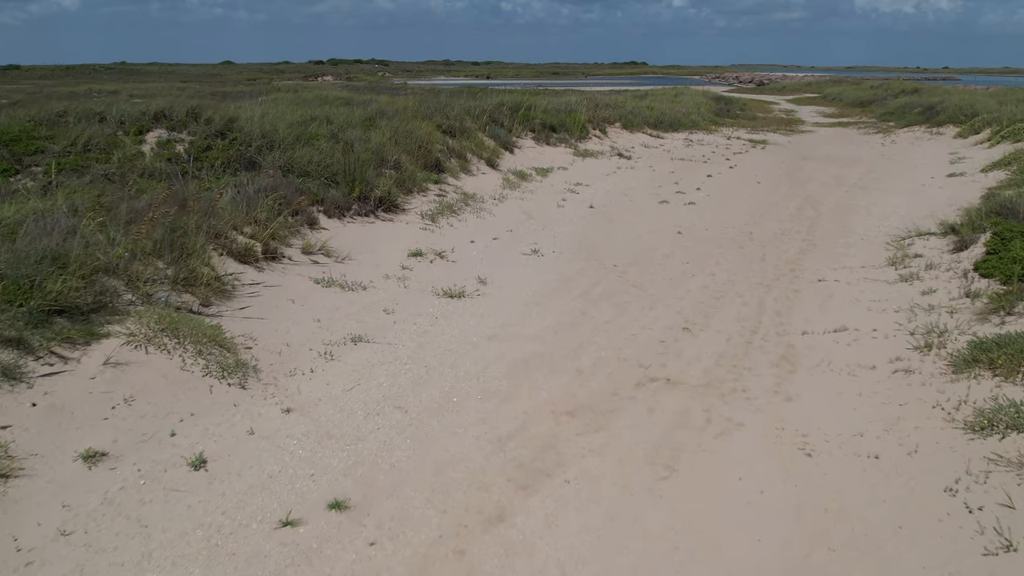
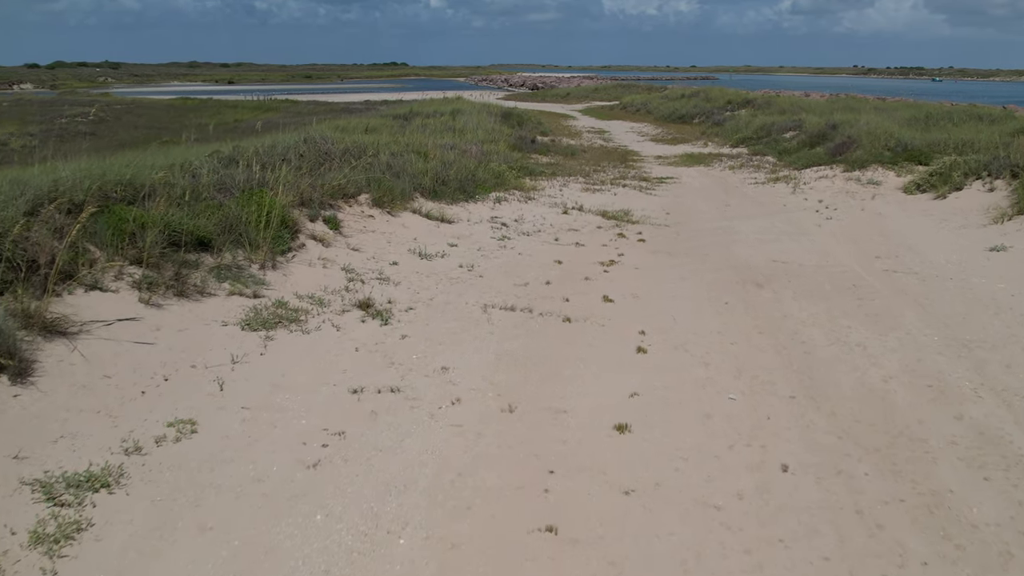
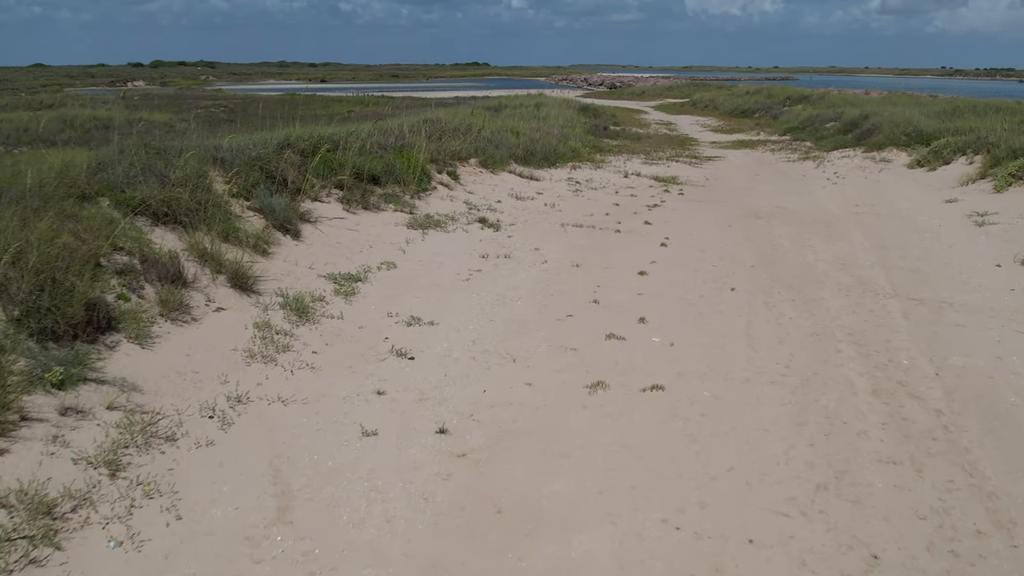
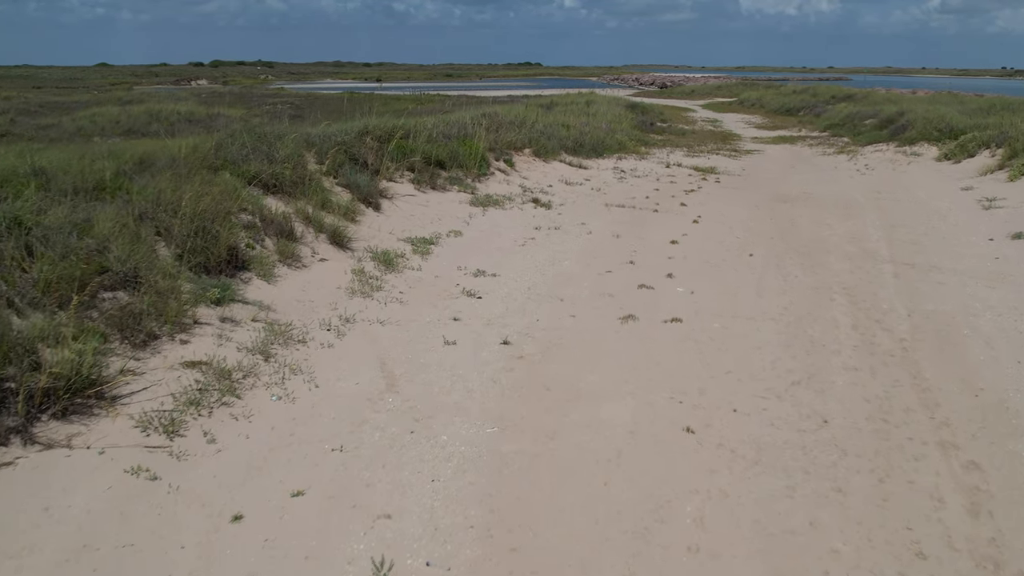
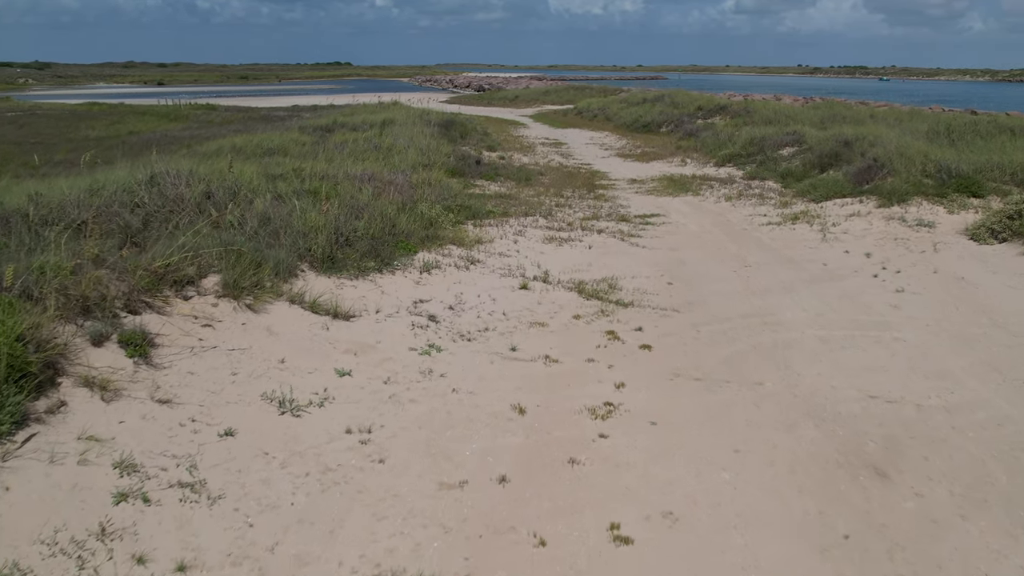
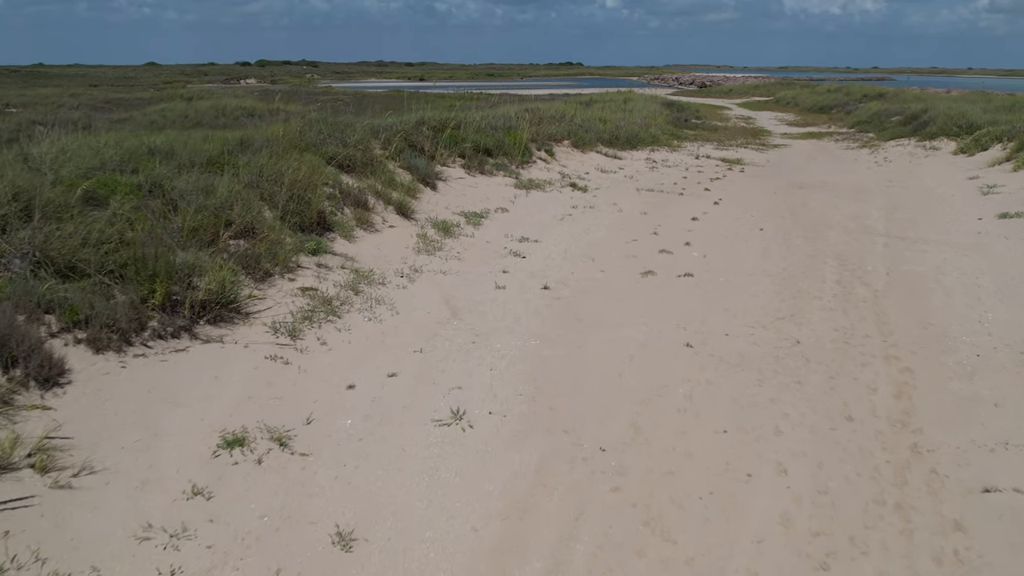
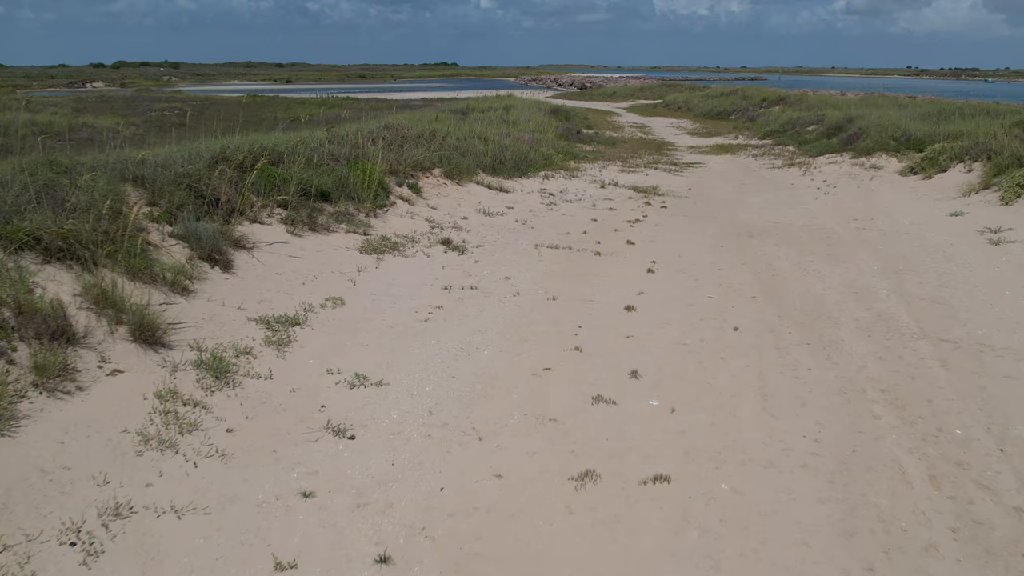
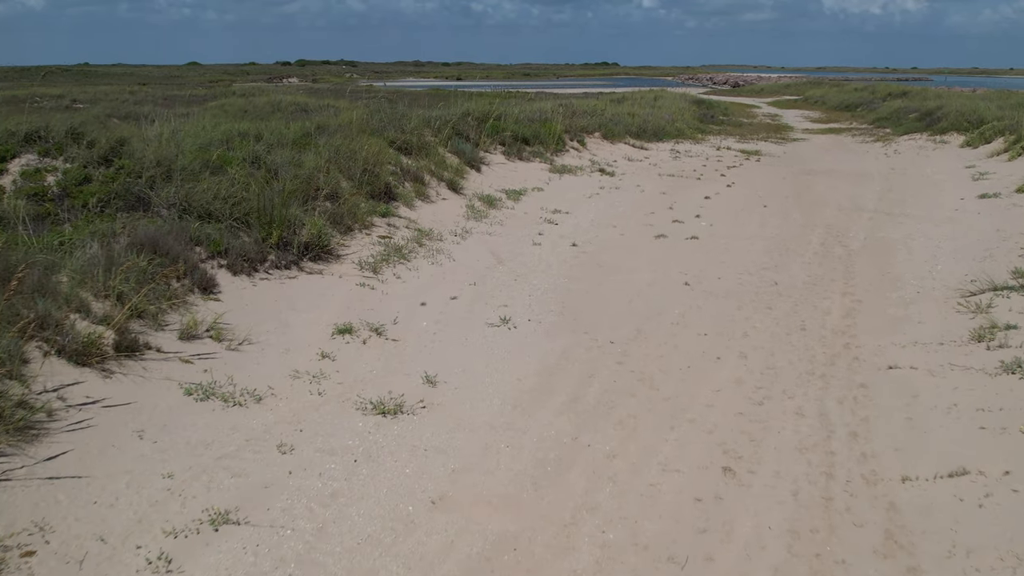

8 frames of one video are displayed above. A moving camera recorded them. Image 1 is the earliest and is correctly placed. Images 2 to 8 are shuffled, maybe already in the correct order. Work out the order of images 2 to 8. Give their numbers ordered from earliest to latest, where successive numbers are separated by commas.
8, 6, 4, 3, 7, 2, 5
